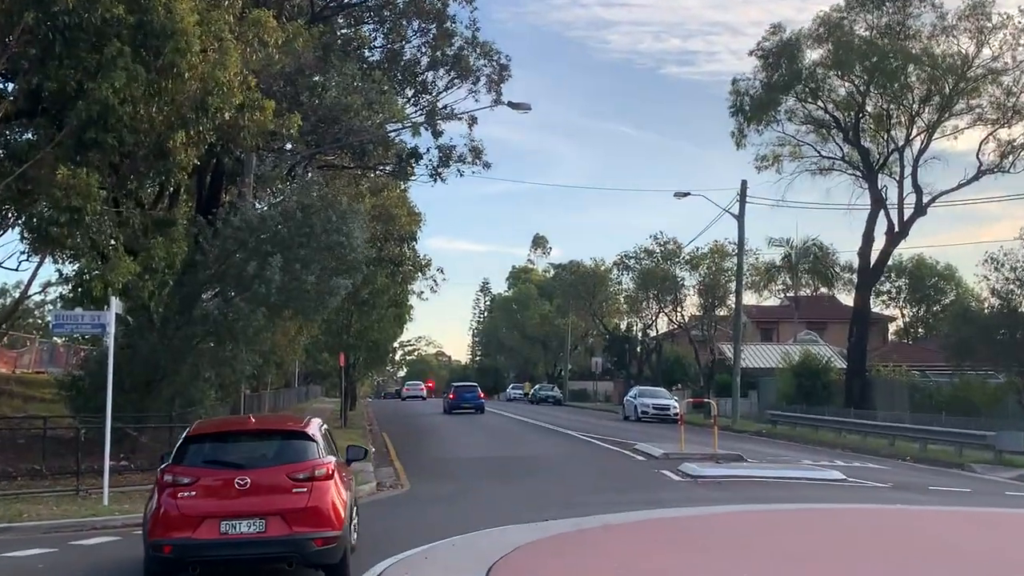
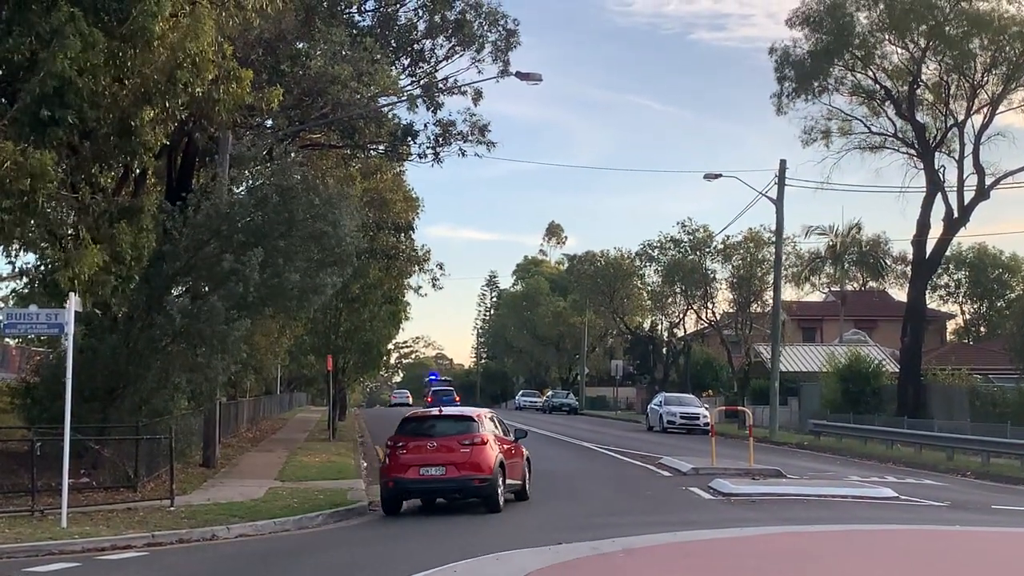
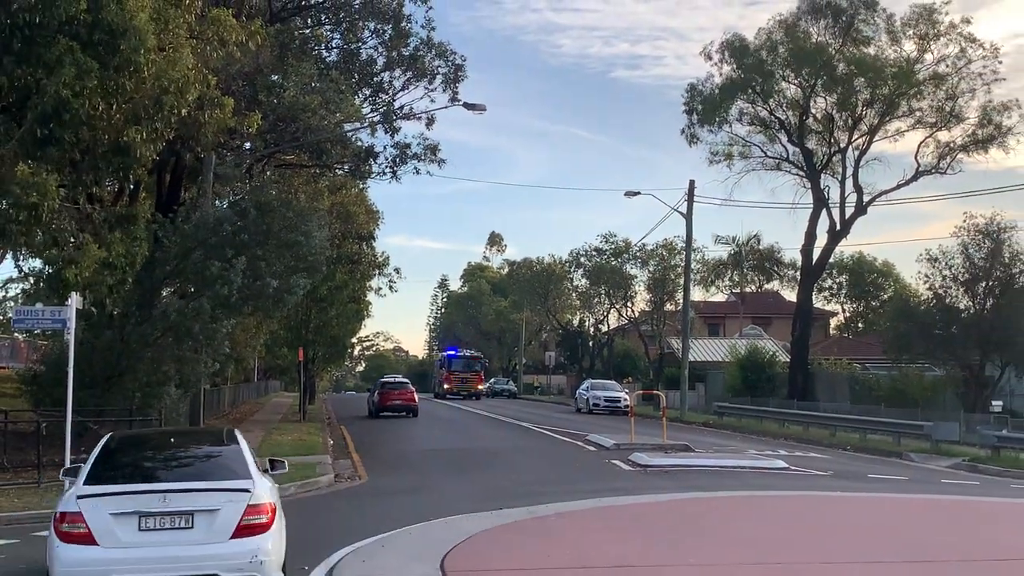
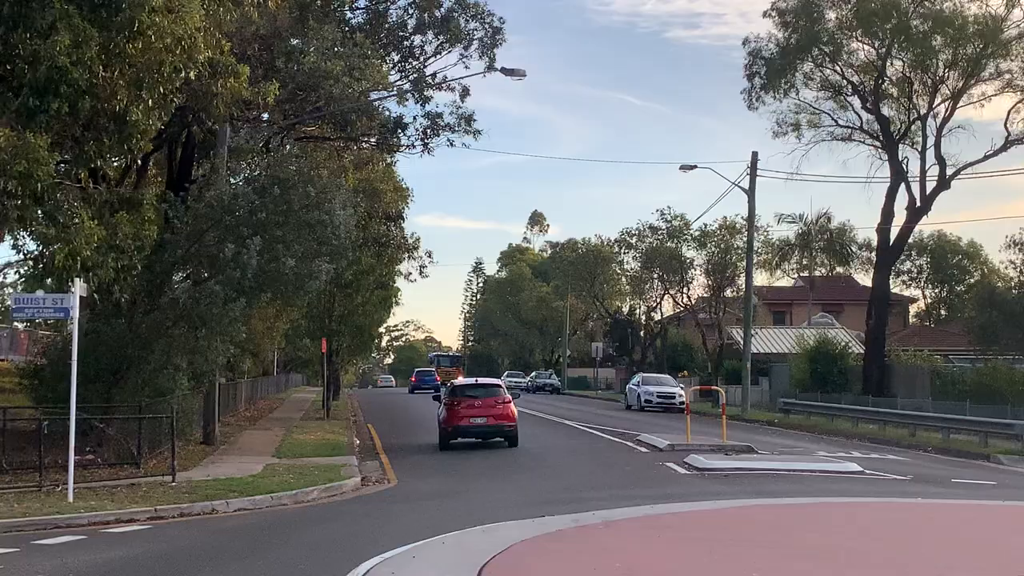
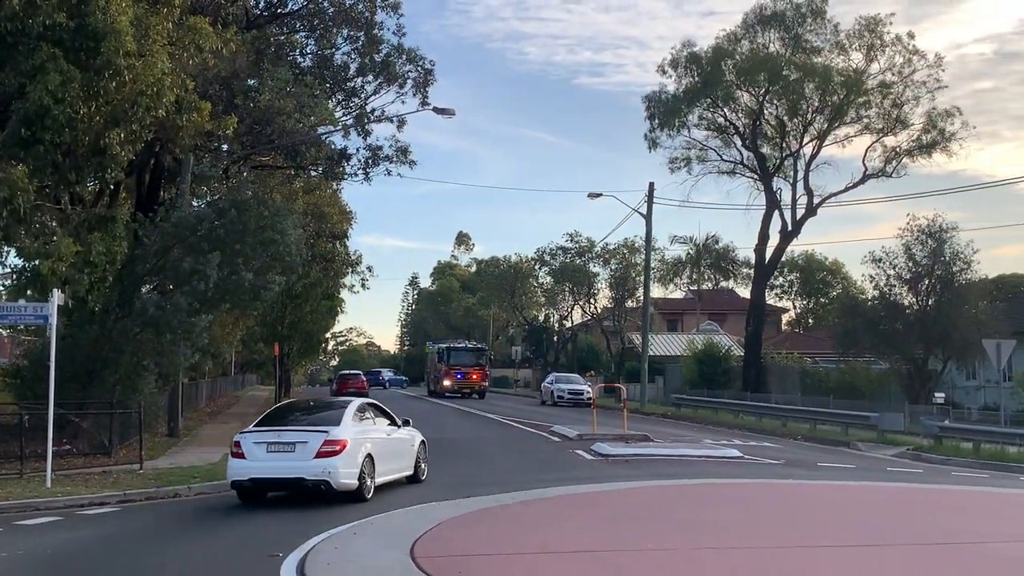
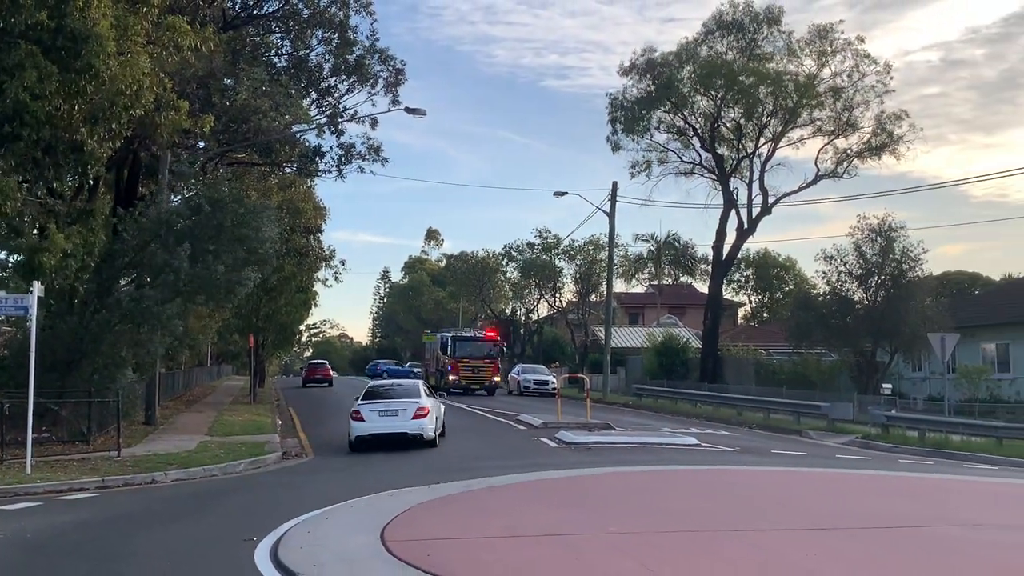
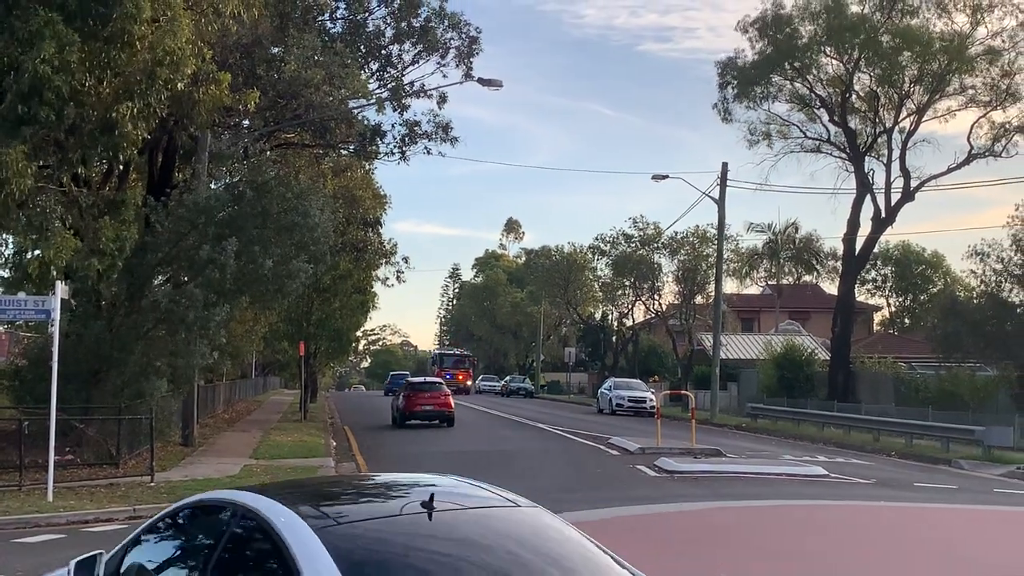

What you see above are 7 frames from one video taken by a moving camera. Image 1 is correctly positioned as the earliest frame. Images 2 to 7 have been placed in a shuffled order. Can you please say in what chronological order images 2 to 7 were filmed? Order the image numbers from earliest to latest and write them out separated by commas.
2, 4, 7, 3, 5, 6
